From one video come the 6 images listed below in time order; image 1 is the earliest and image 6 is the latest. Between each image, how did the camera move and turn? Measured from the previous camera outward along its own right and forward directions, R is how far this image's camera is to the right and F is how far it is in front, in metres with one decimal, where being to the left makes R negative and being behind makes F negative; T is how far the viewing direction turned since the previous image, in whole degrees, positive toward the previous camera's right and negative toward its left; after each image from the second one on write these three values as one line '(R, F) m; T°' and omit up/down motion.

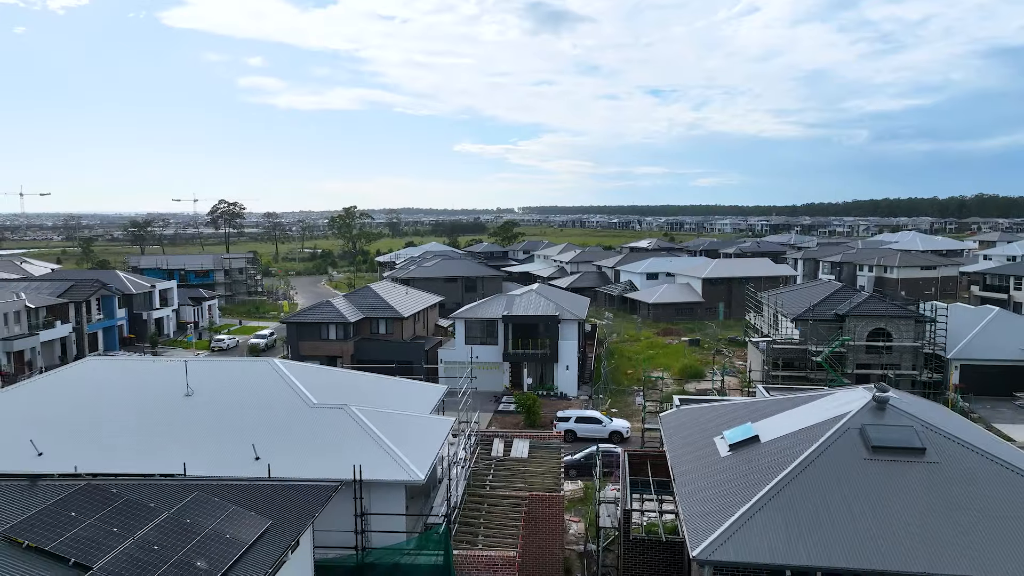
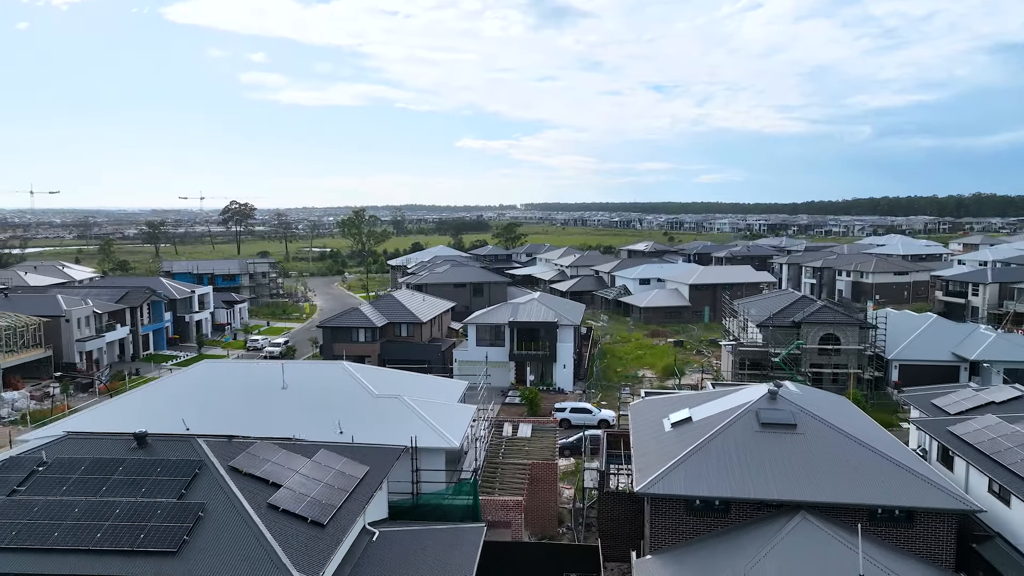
(-0.1, -2.9) m; 0°
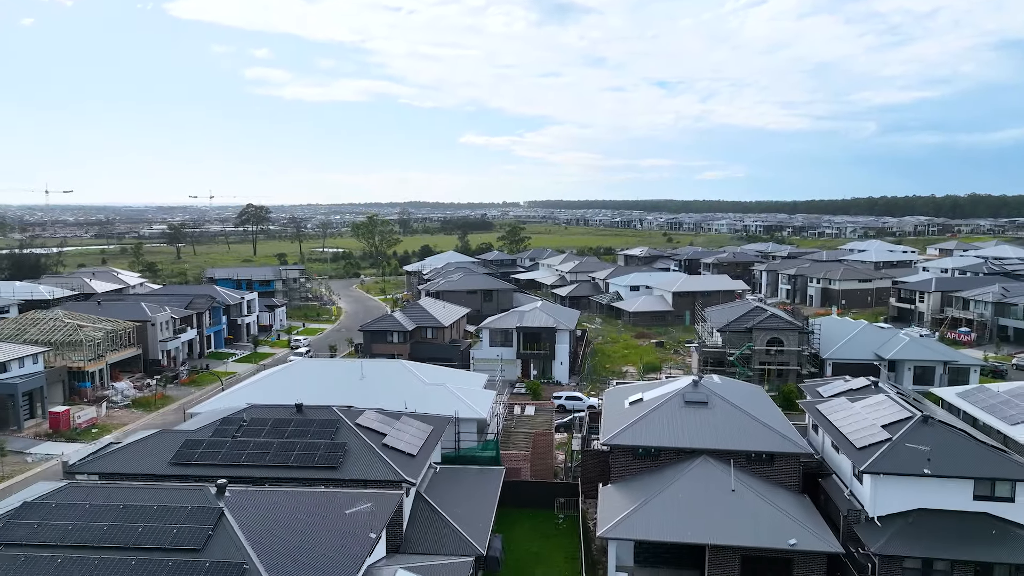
(-0.2, -4.7) m; 0°
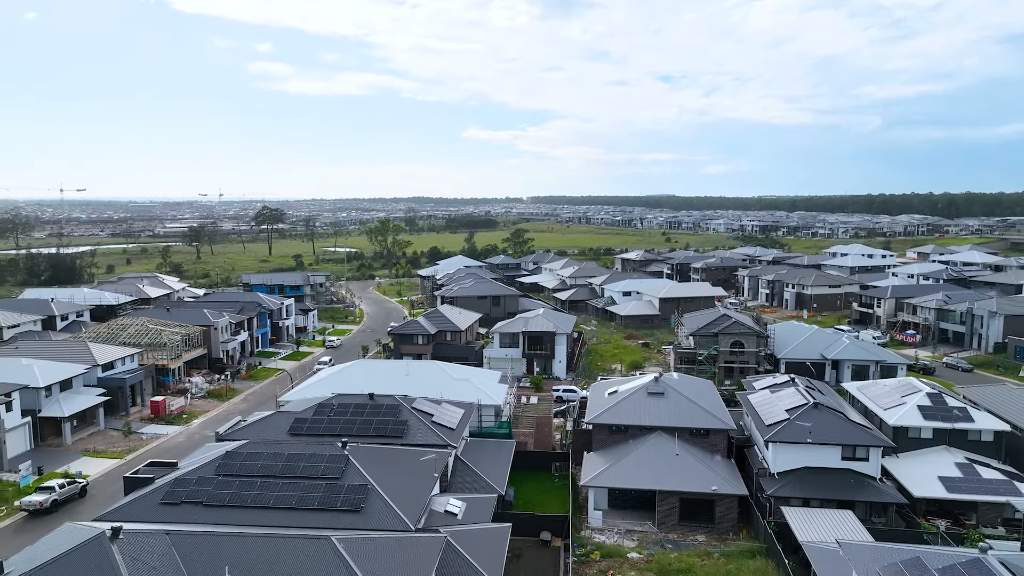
(-0.2, -4.9) m; 0°
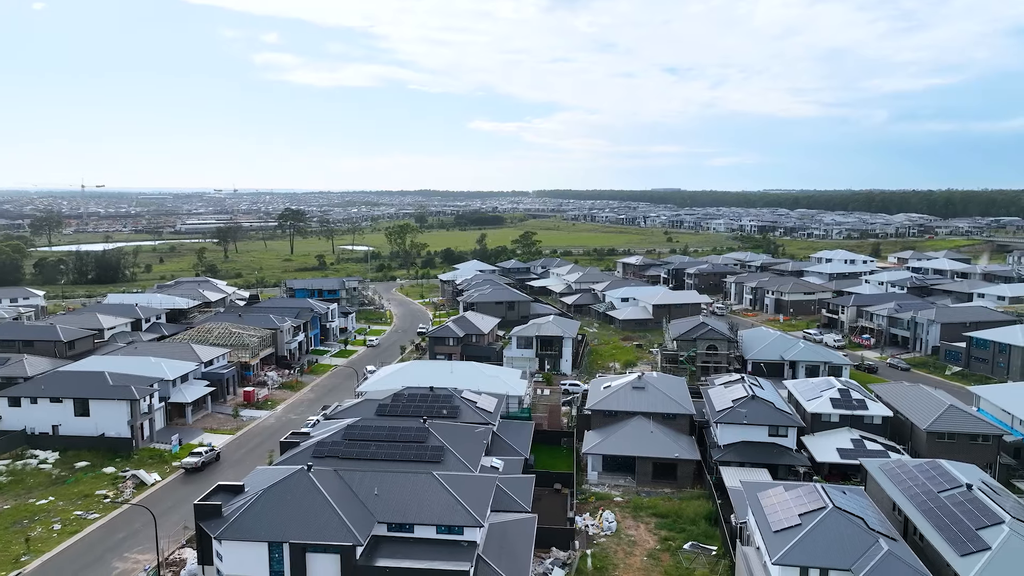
(-0.6, -6.4) m; 0°
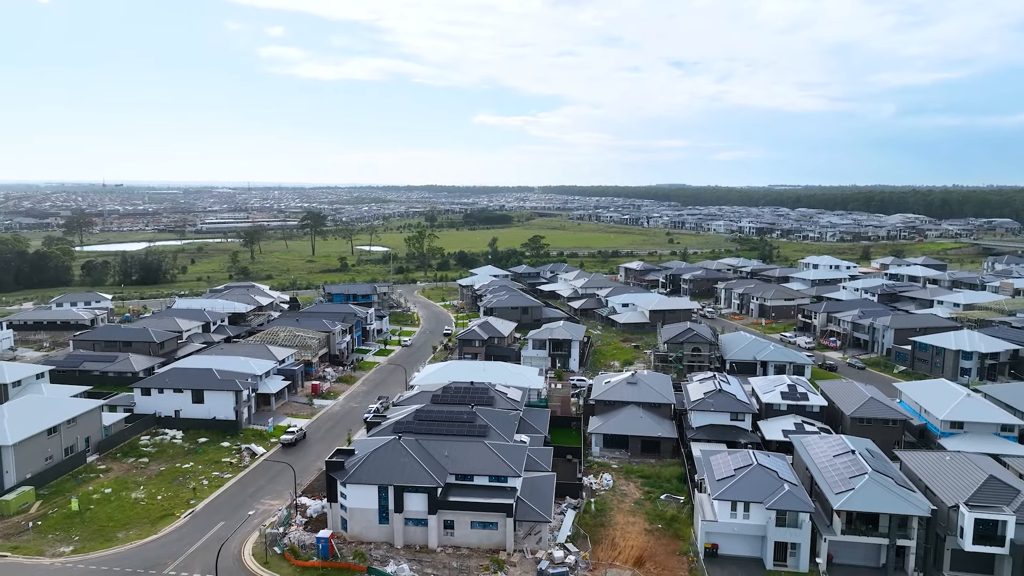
(-0.9, -6.9) m; 0°
